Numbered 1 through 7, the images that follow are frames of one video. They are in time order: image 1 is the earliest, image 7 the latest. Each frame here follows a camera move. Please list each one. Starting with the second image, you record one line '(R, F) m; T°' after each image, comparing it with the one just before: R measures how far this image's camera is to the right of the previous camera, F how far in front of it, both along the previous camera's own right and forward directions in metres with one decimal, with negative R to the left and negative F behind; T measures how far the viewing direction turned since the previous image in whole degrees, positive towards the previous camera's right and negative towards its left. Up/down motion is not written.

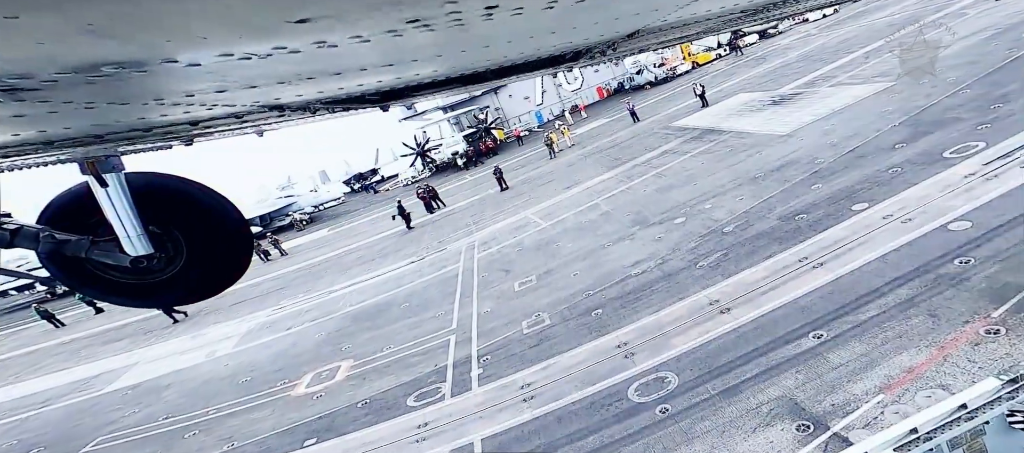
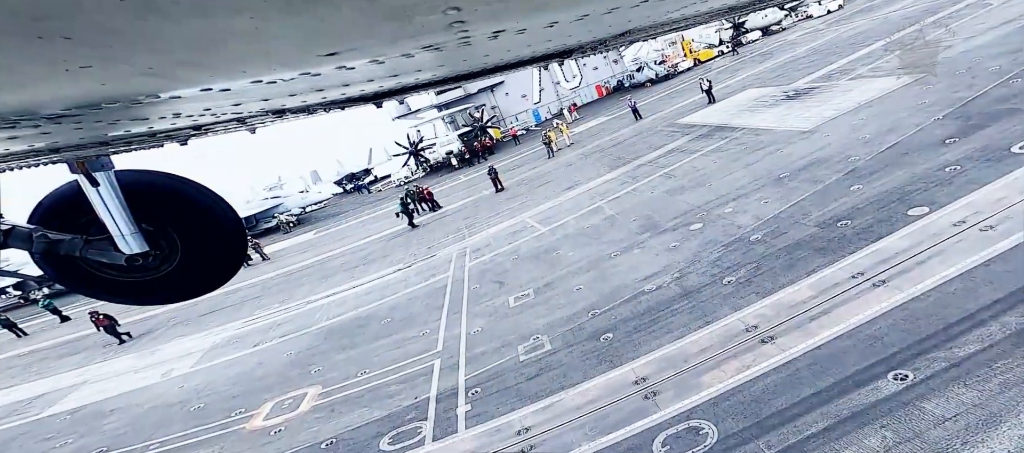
(0.0, +1.7) m; +1°
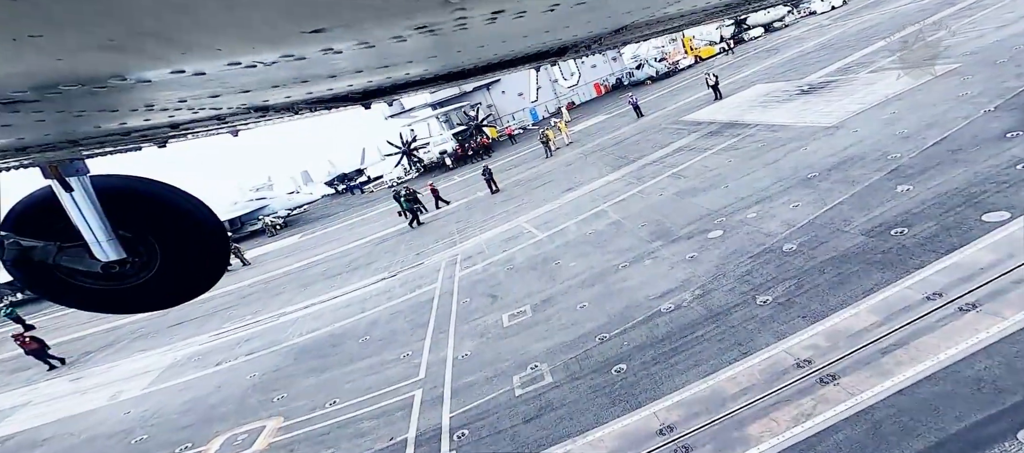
(0.0, +1.6) m; +1°
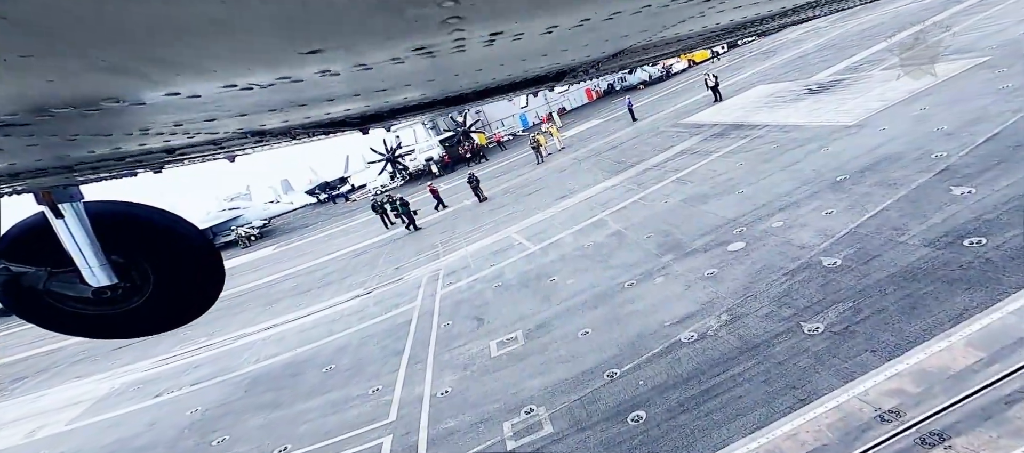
(0.0, +1.6) m; +1°
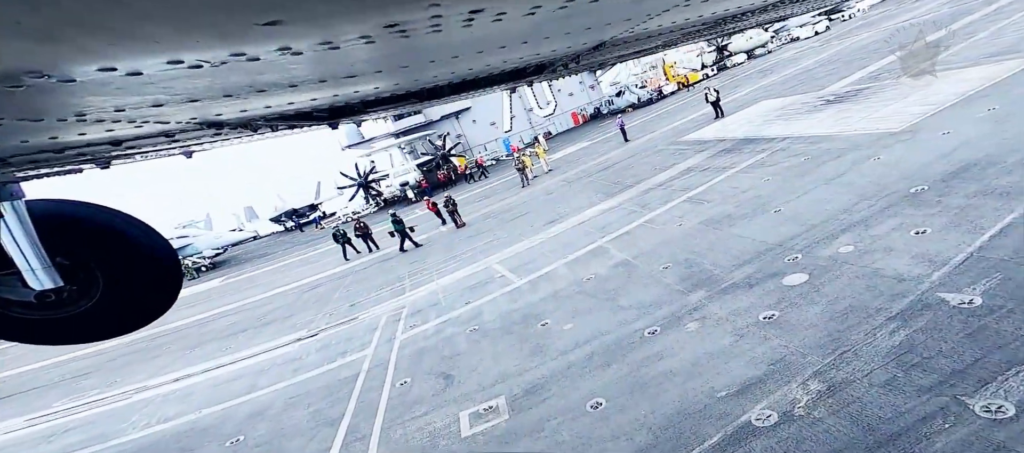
(+0.1, +2.7) m; +2°
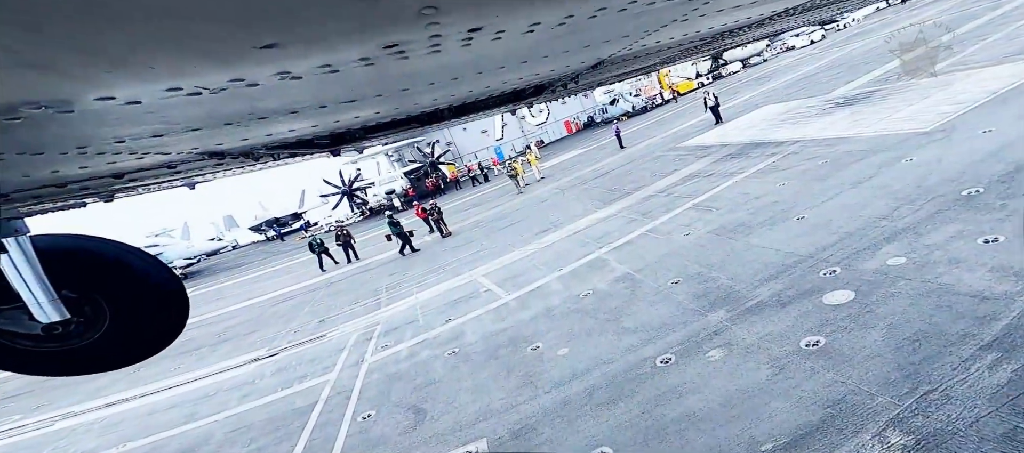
(+0.1, +1.3) m; +1°
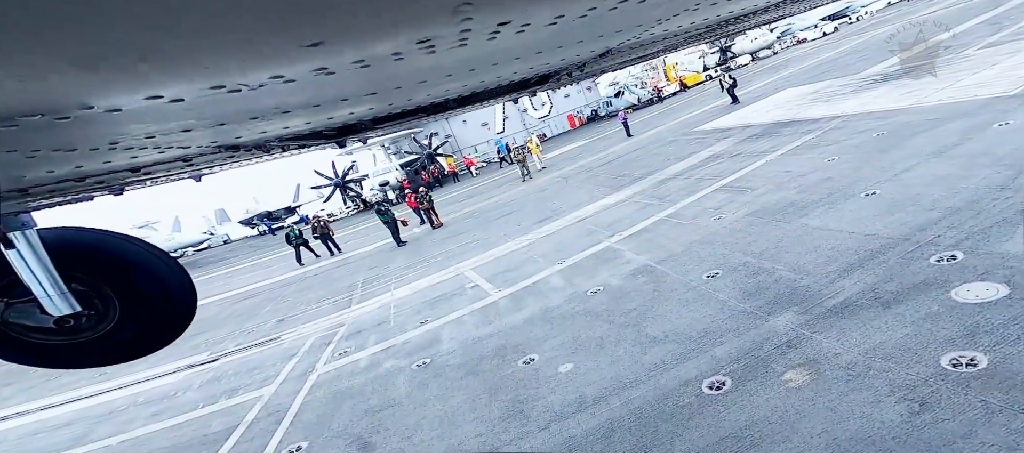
(+0.2, +2.0) m; 0°
